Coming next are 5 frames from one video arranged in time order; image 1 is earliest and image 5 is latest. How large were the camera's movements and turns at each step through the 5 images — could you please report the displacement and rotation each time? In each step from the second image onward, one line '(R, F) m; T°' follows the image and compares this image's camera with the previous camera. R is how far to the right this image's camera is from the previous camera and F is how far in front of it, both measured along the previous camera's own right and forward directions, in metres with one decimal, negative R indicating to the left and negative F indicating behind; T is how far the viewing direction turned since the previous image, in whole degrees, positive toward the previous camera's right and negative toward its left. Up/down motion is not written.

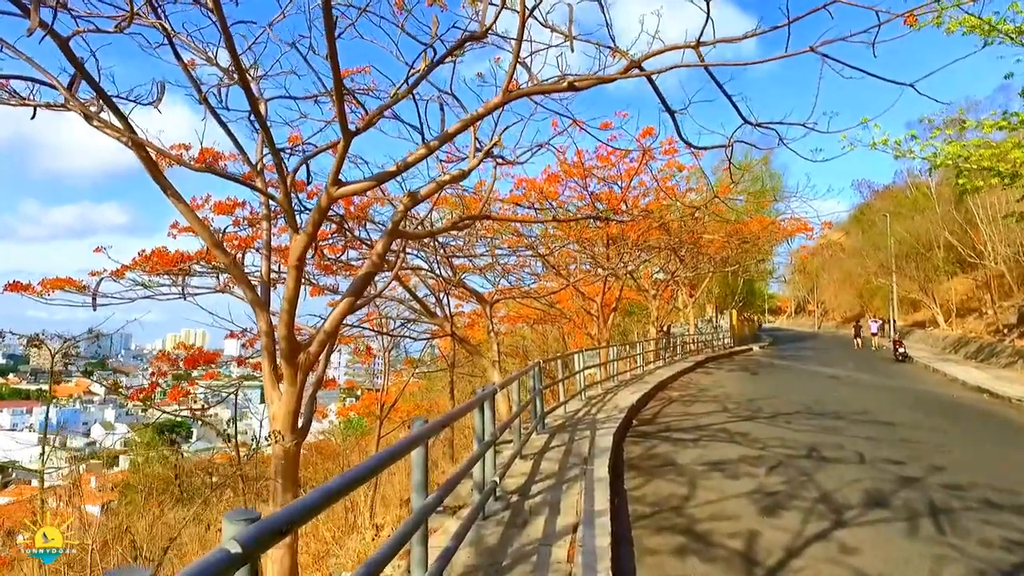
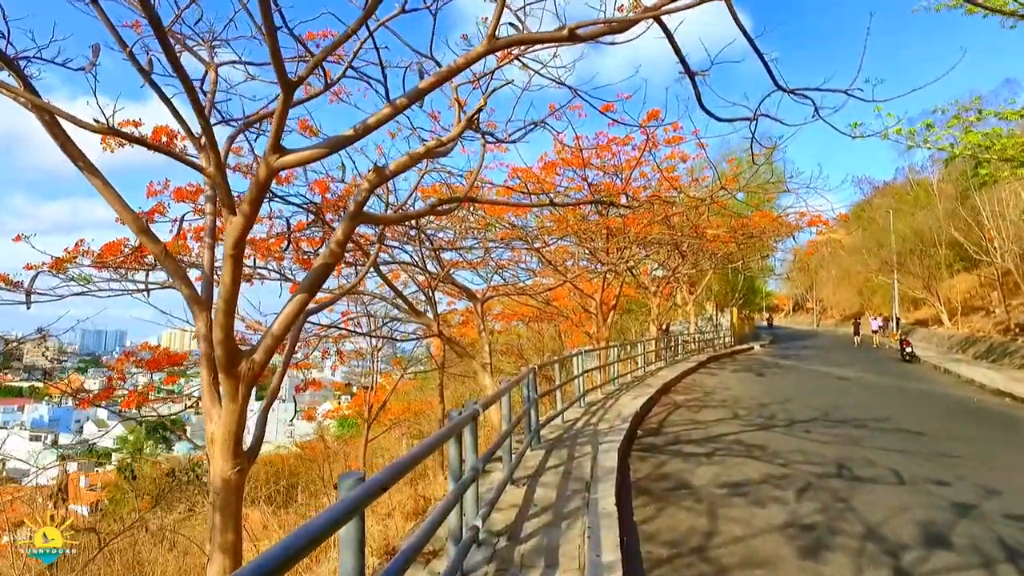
(0.0, +0.7) m; 0°
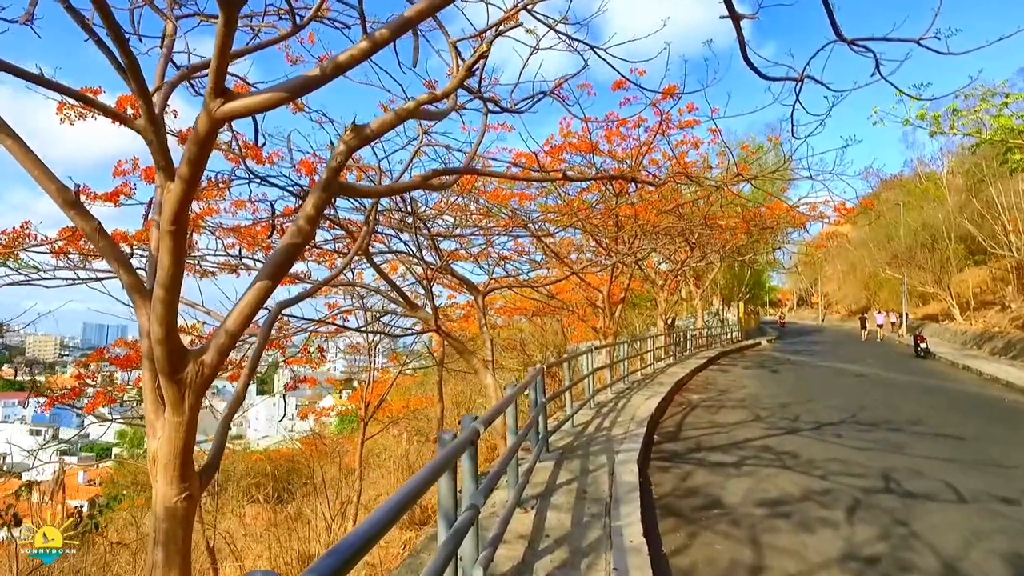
(0.0, +0.6) m; 0°
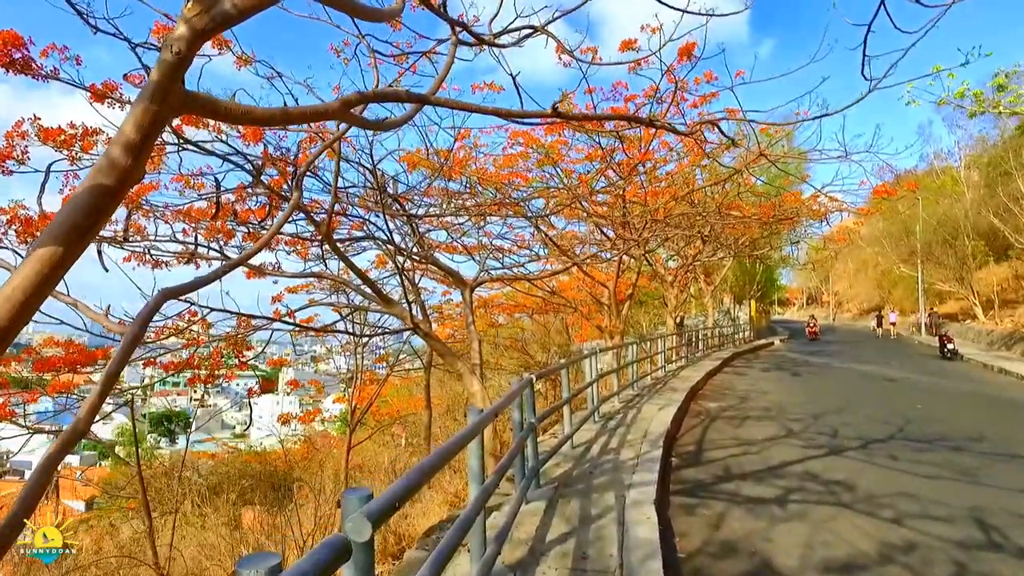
(+0.1, +1.1) m; 0°
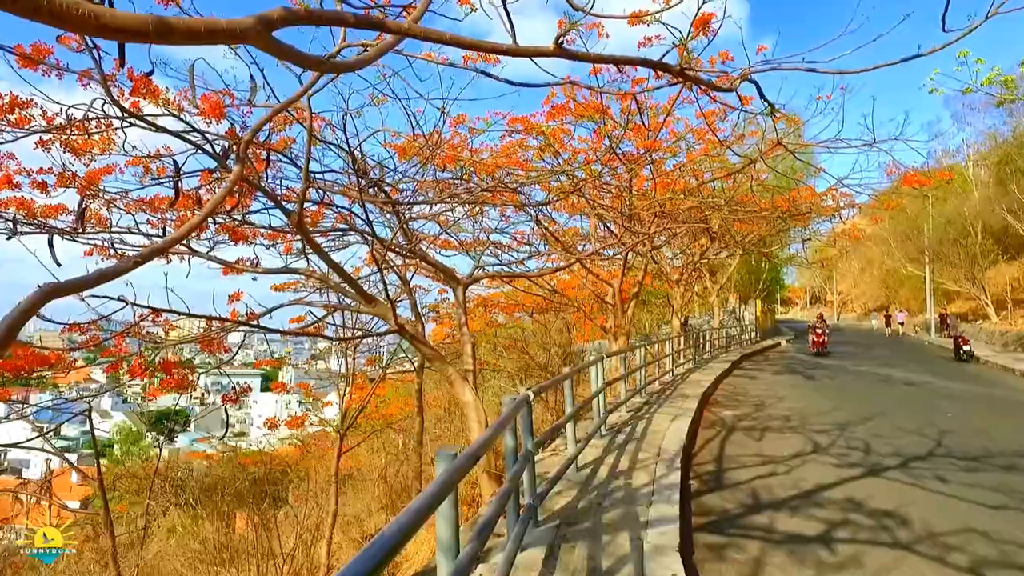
(0.0, +0.7) m; 0°
